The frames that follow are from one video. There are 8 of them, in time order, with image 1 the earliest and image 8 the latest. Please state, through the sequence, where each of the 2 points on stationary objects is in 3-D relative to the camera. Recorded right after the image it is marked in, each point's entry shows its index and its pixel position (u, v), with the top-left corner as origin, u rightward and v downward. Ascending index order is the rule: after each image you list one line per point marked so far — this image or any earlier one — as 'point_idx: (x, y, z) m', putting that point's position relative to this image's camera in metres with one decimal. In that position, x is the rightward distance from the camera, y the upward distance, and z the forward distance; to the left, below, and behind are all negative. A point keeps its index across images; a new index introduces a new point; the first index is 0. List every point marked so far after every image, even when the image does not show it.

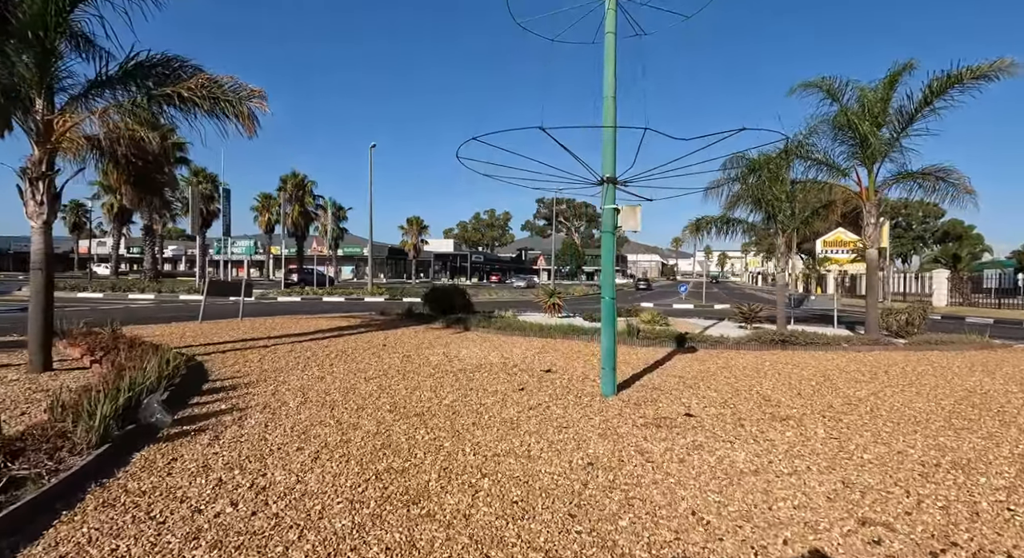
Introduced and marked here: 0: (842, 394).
0: (+3.7, -1.3, +6.0) m
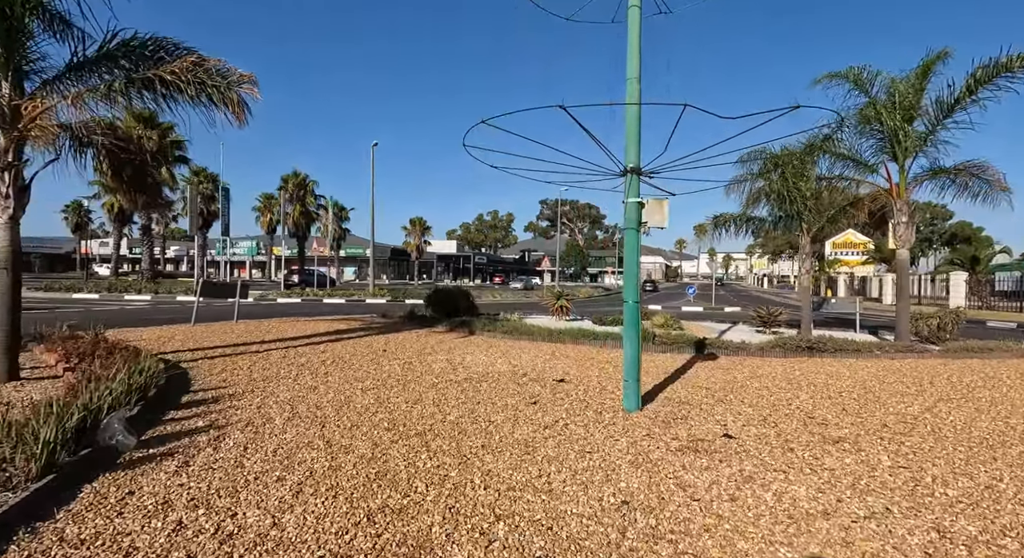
0: (+3.8, -1.3, +5.3) m
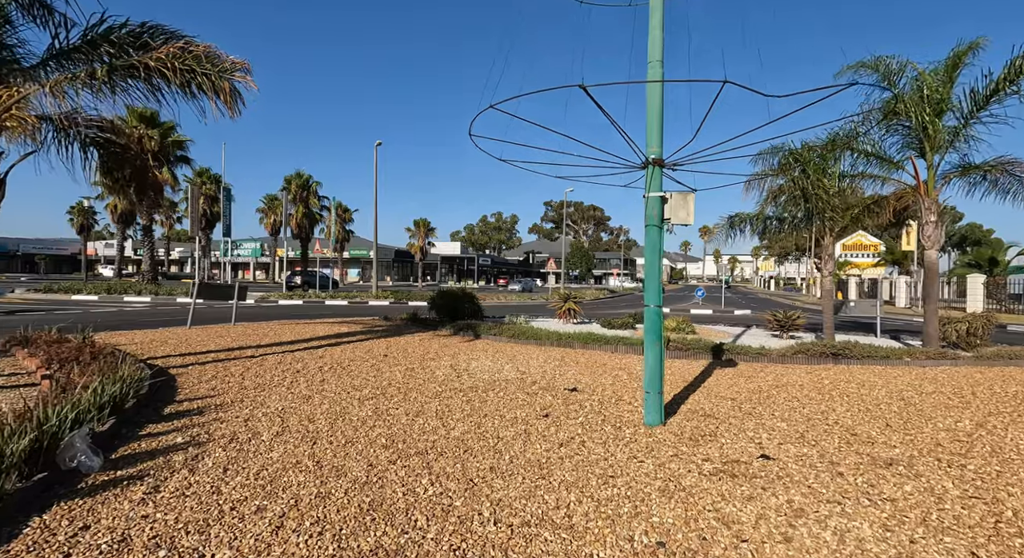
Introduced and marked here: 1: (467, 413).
0: (+3.9, -1.3, +4.8) m
1: (-0.4, -1.3, +5.2) m
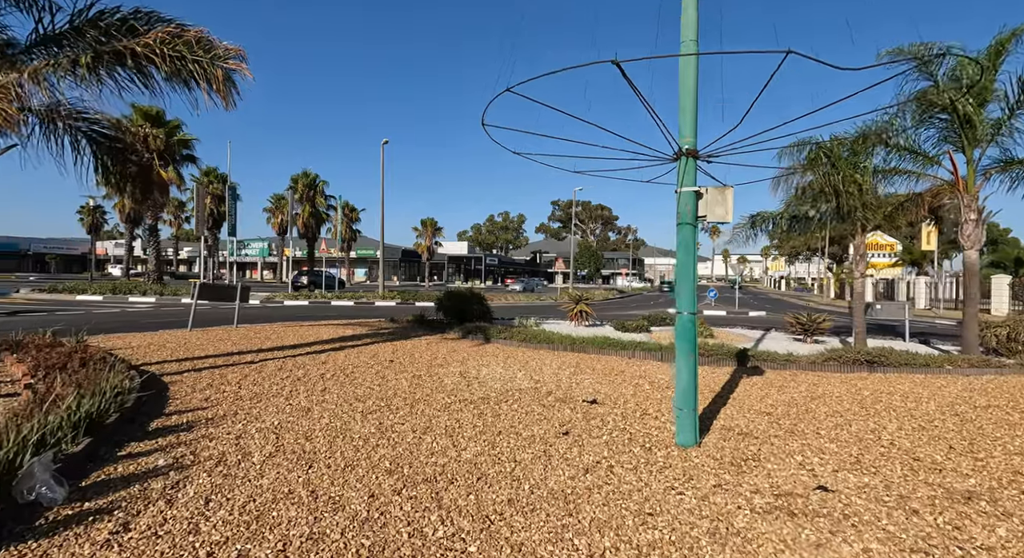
0: (+4.1, -1.4, +4.3) m
1: (-0.3, -1.4, +4.8) m
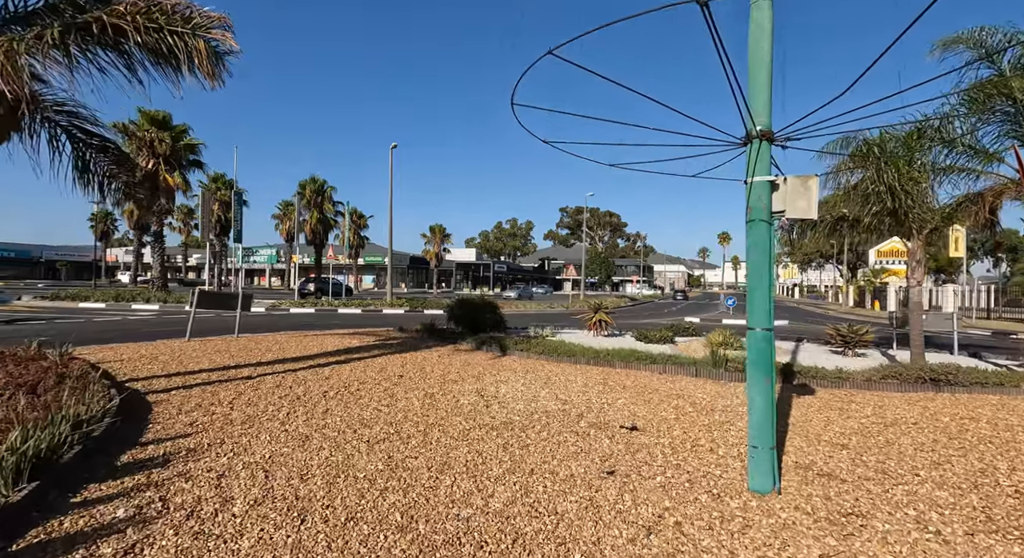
0: (+4.3, -1.4, +3.5) m
1: (0.0, -1.4, +4.0) m
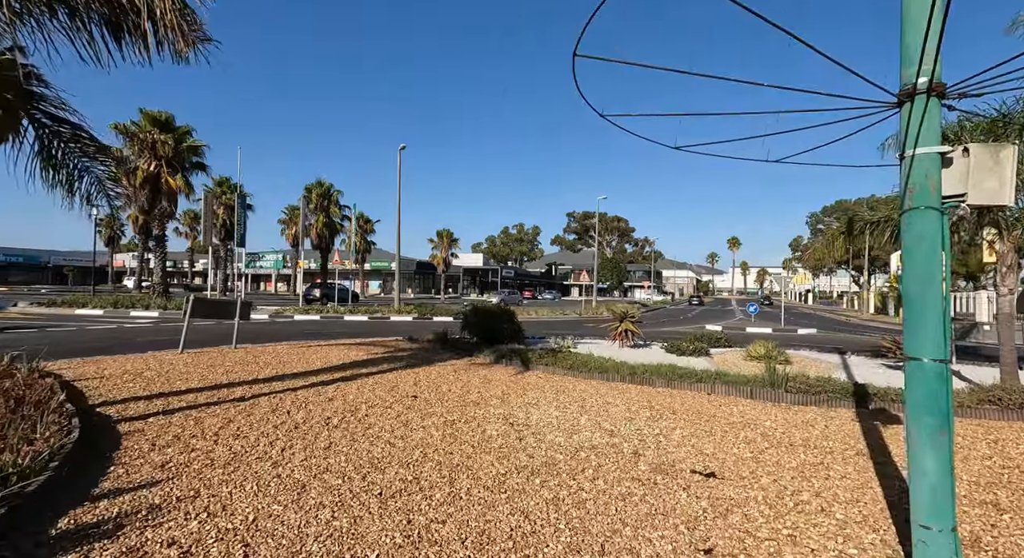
0: (+4.7, -1.5, +2.4) m
1: (+0.3, -1.5, +3.0) m
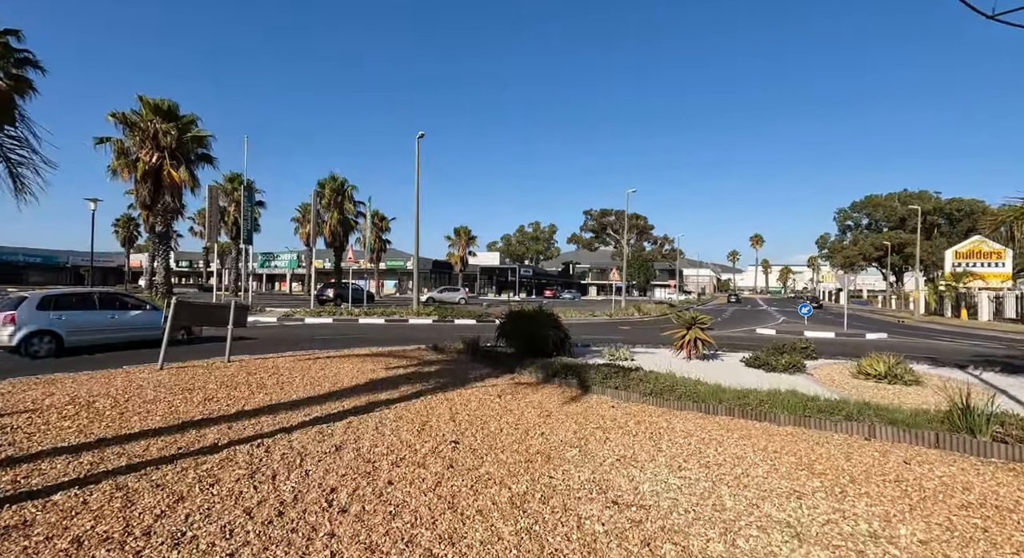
0: (+5.3, -1.5, +0.2) m
1: (+1.0, -1.5, +0.8) m
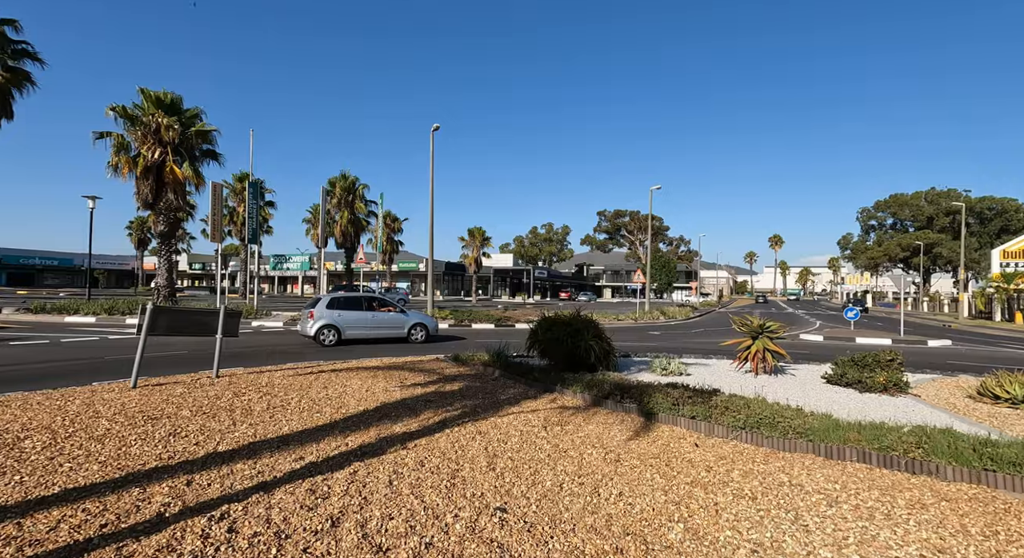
0: (+5.7, -1.4, -1.6) m
1: (+1.4, -1.4, -0.8) m
